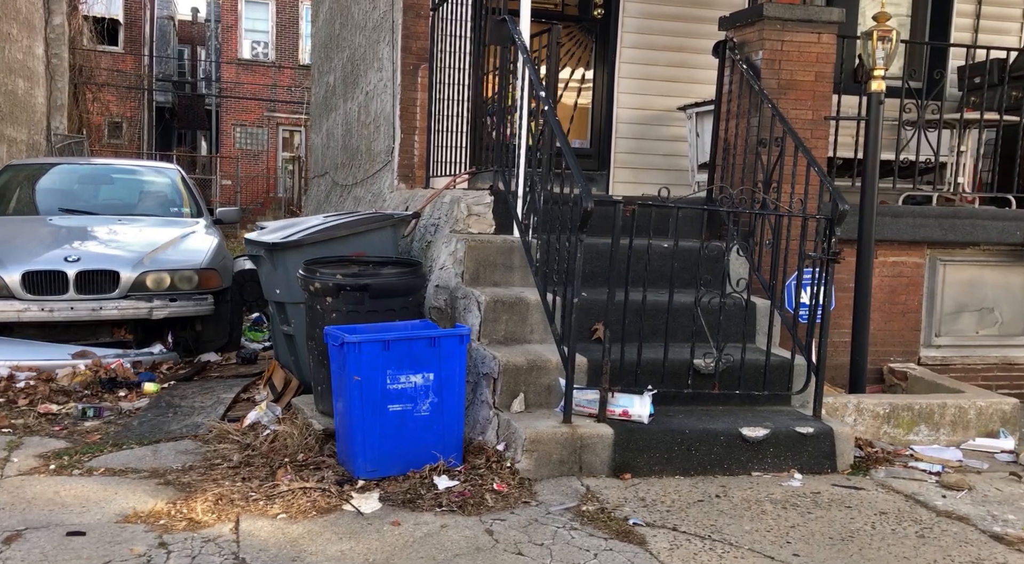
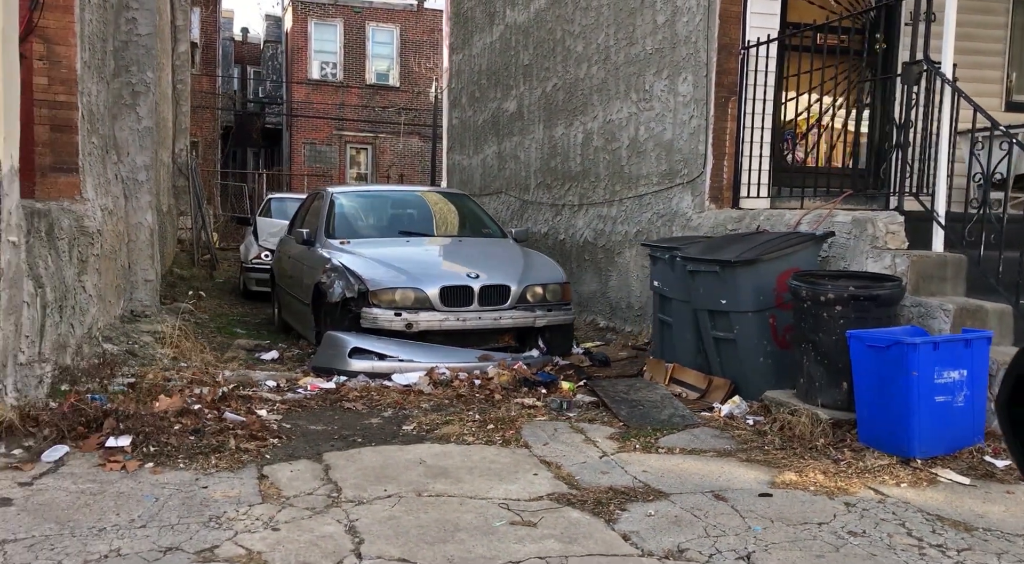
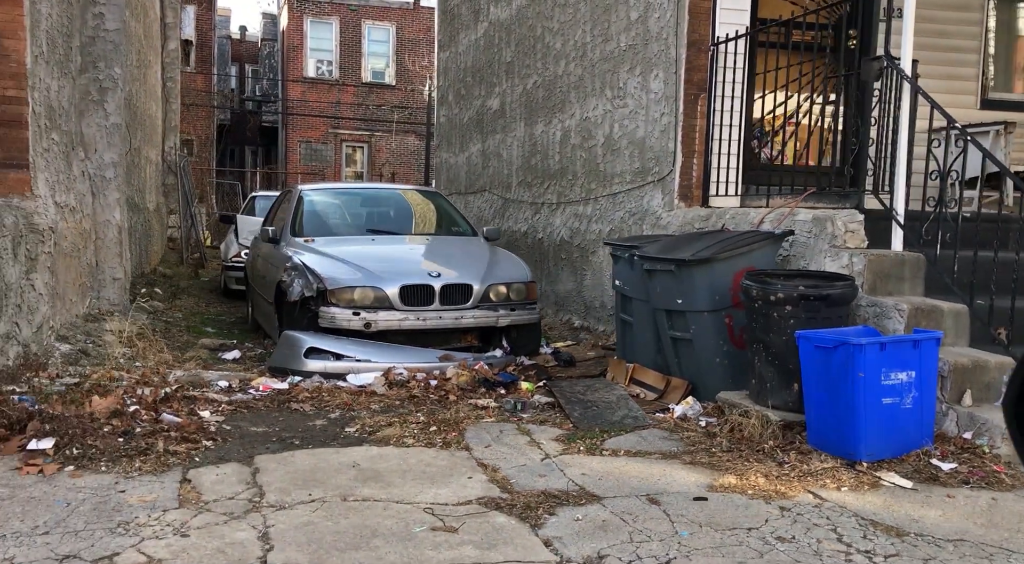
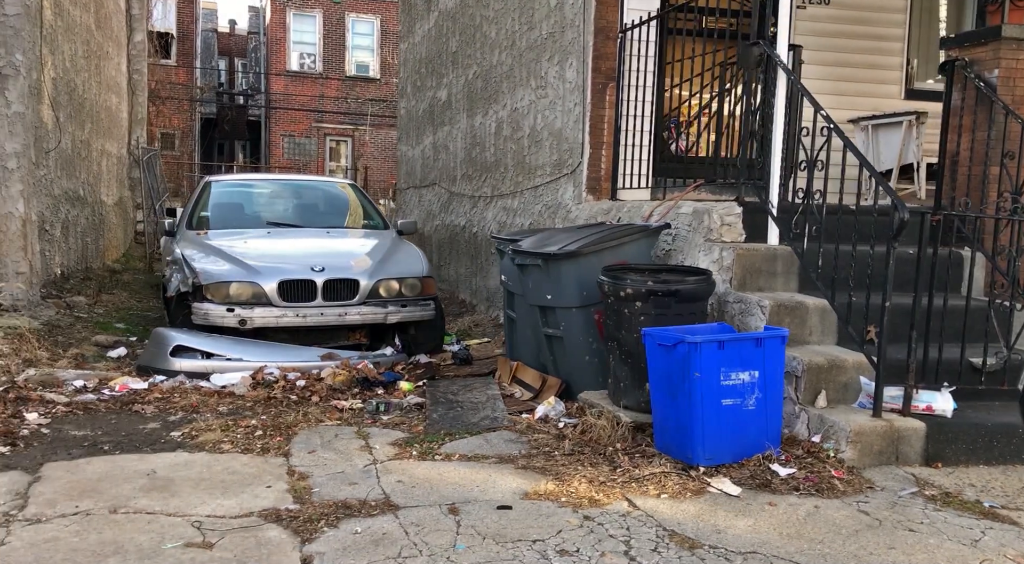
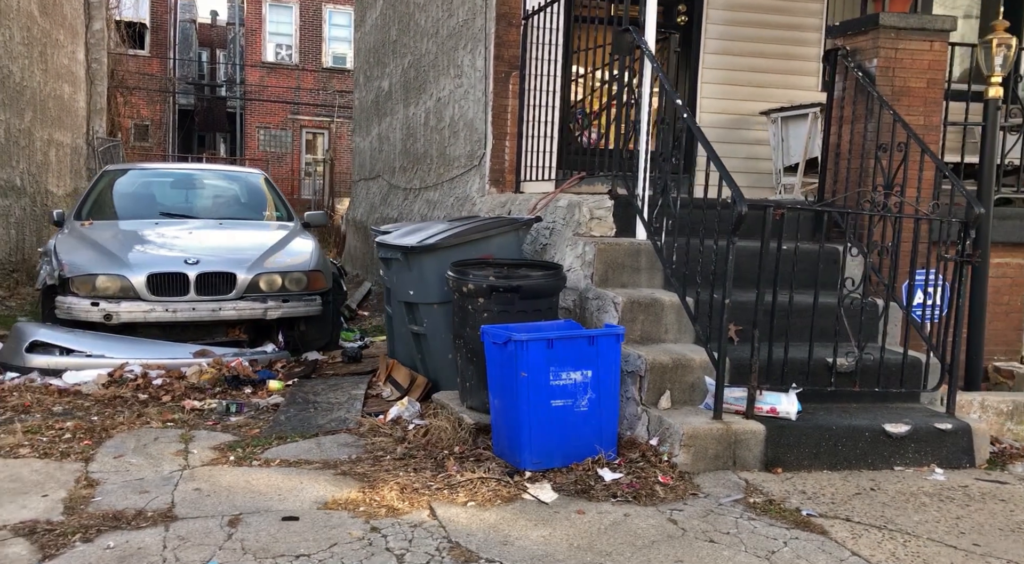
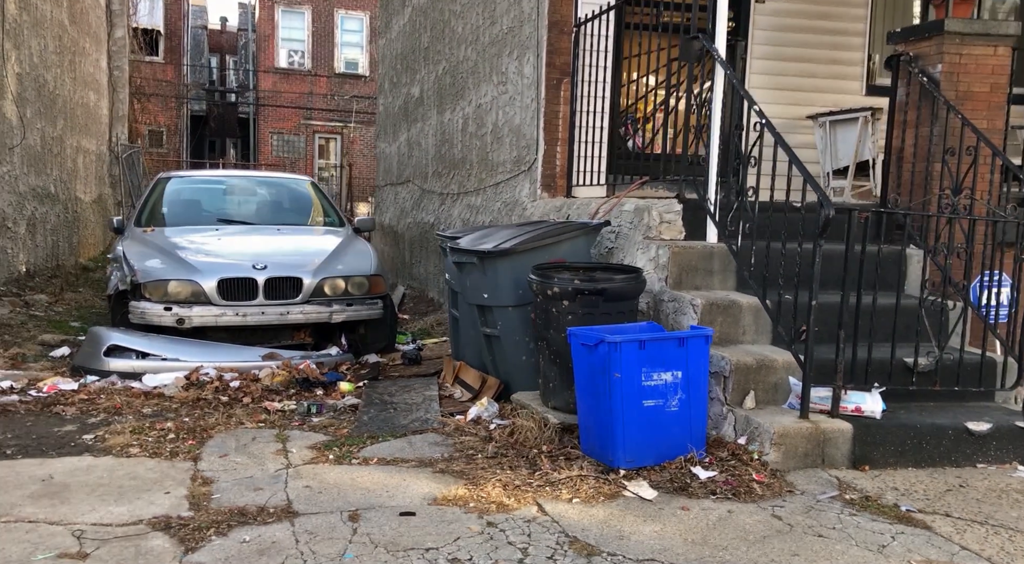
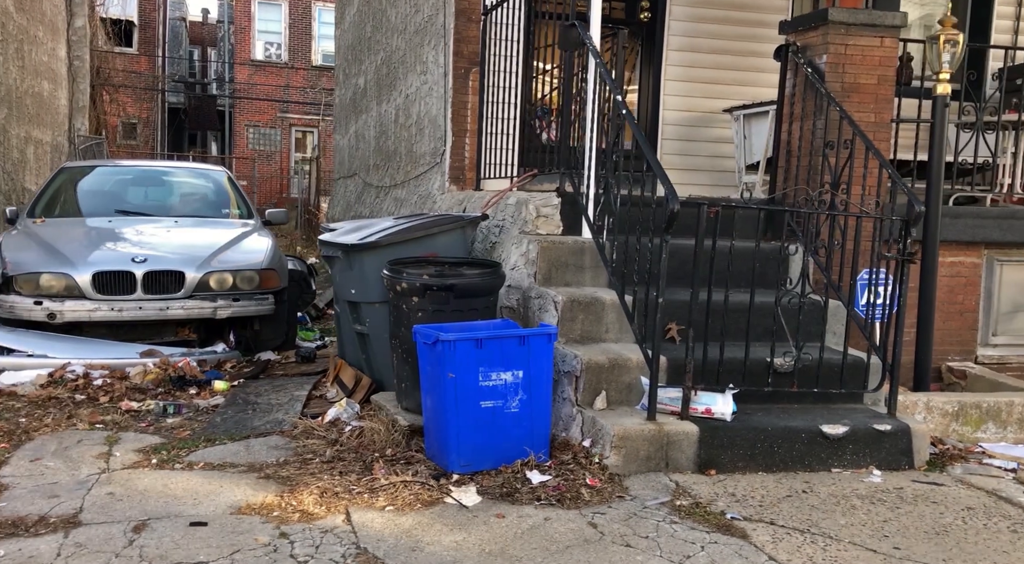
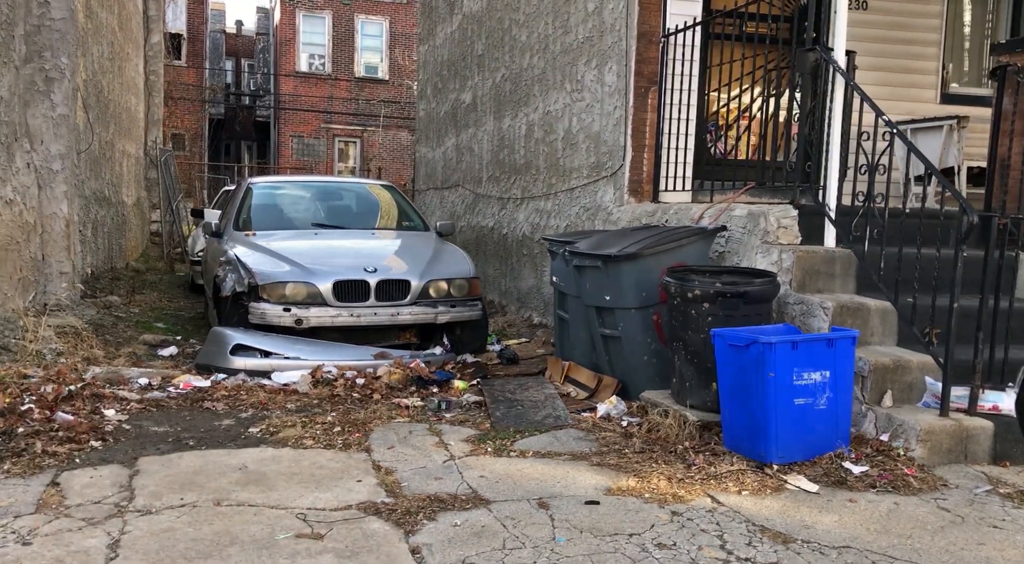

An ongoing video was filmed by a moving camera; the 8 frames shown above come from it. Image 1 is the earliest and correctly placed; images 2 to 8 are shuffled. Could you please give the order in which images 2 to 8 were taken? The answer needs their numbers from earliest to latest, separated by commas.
7, 5, 6, 4, 8, 3, 2
